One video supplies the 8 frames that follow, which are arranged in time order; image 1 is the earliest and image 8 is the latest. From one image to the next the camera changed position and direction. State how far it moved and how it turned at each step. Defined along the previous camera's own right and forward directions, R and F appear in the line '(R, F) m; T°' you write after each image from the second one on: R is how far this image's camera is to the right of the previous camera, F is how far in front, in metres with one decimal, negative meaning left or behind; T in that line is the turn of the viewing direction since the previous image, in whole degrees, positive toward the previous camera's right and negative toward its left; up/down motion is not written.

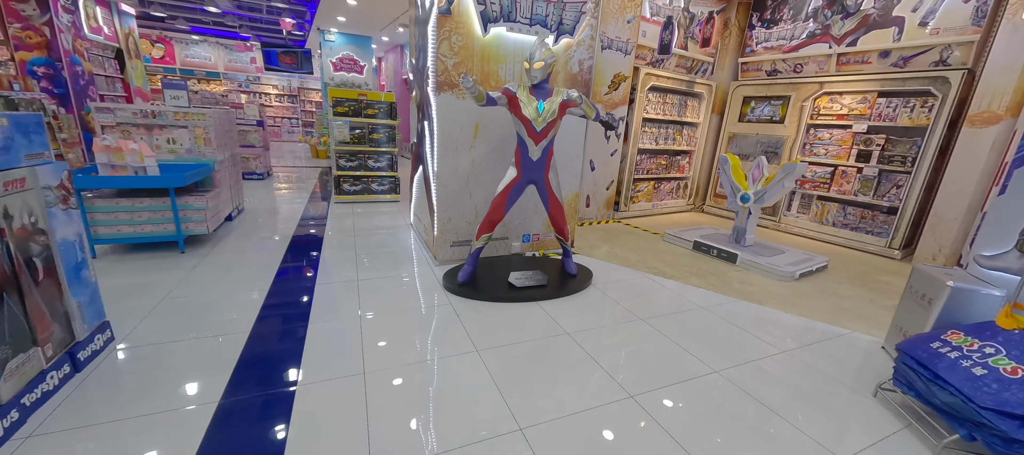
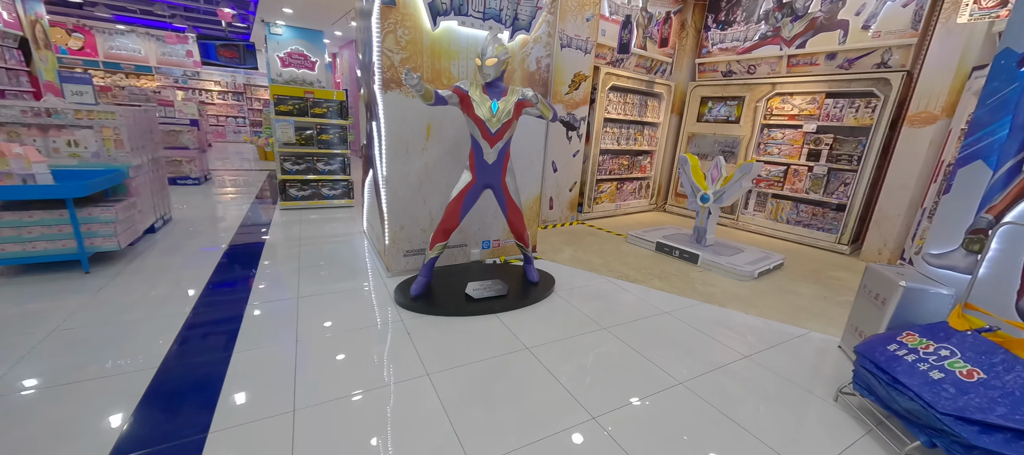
(+0.1, +0.2) m; +5°
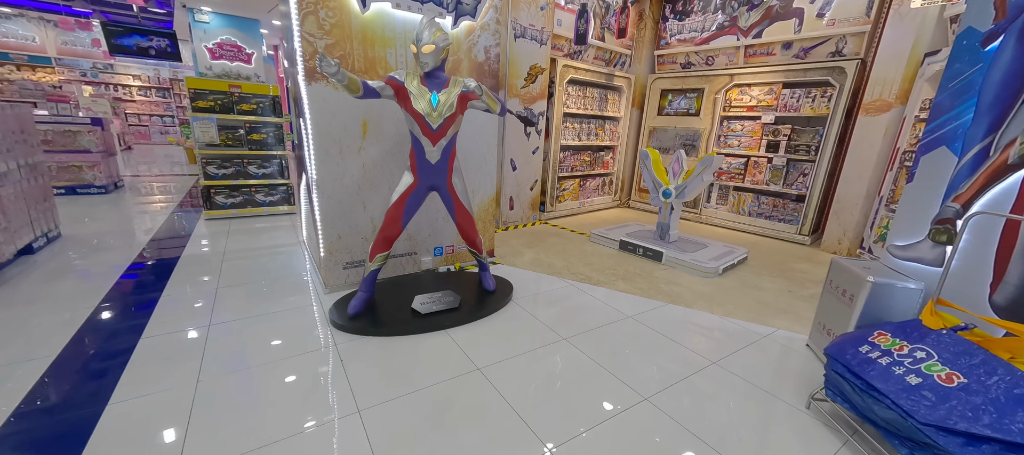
(+0.1, +0.2) m; +4°
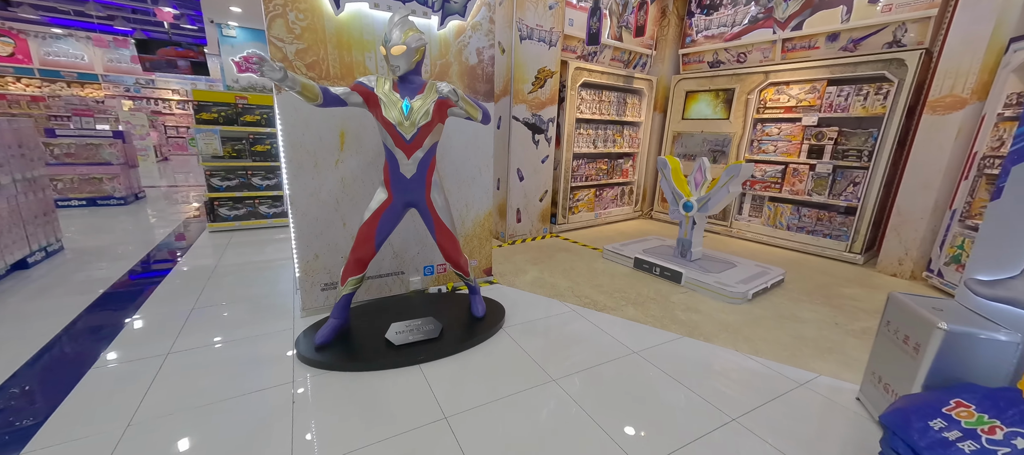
(+0.2, +0.3) m; -5°
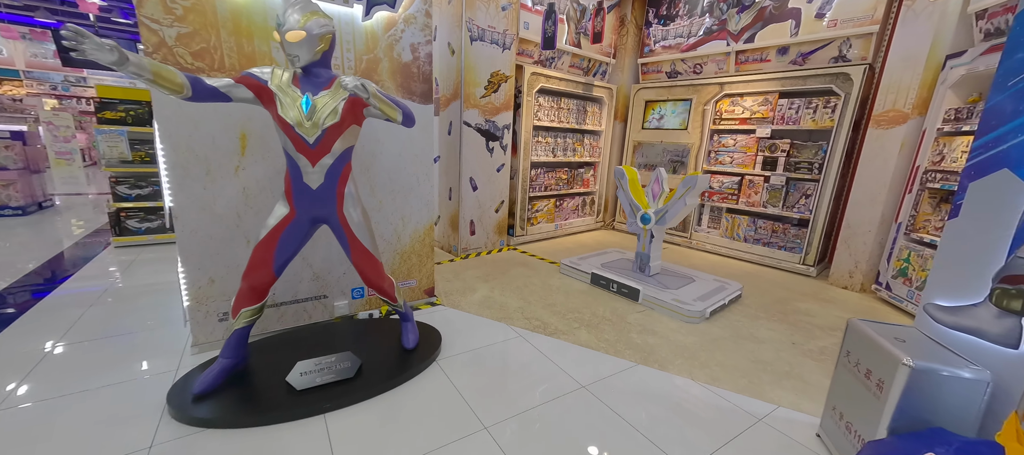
(+0.2, +0.3) m; +4°
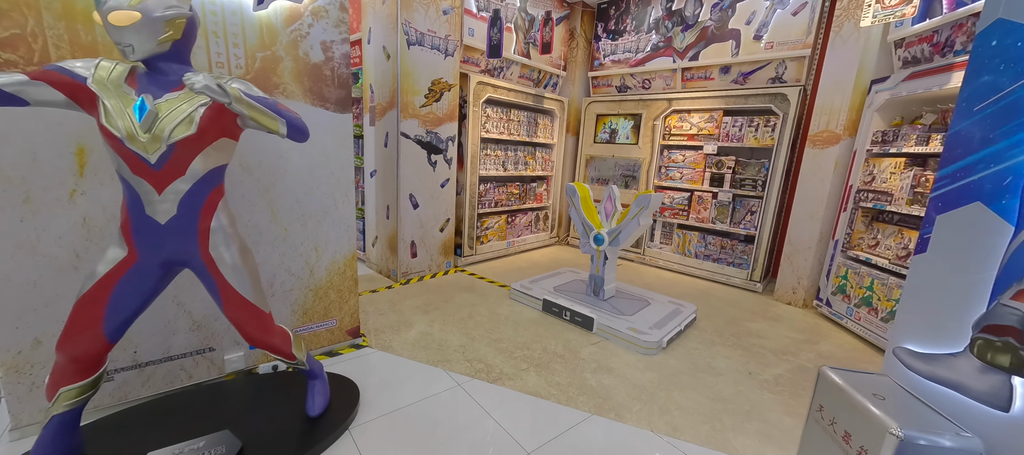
(+0.1, +0.3) m; +6°
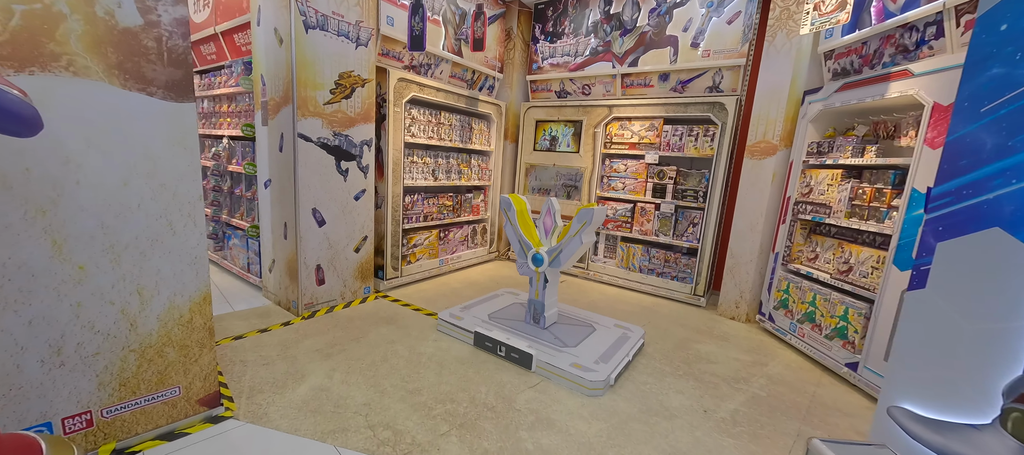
(+0.2, +0.4) m; +8°
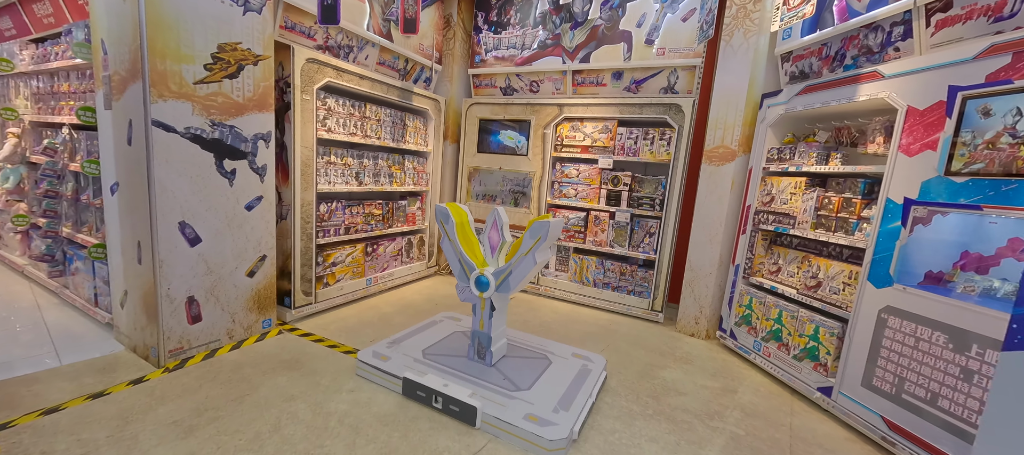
(0.0, +0.5) m; +8°
